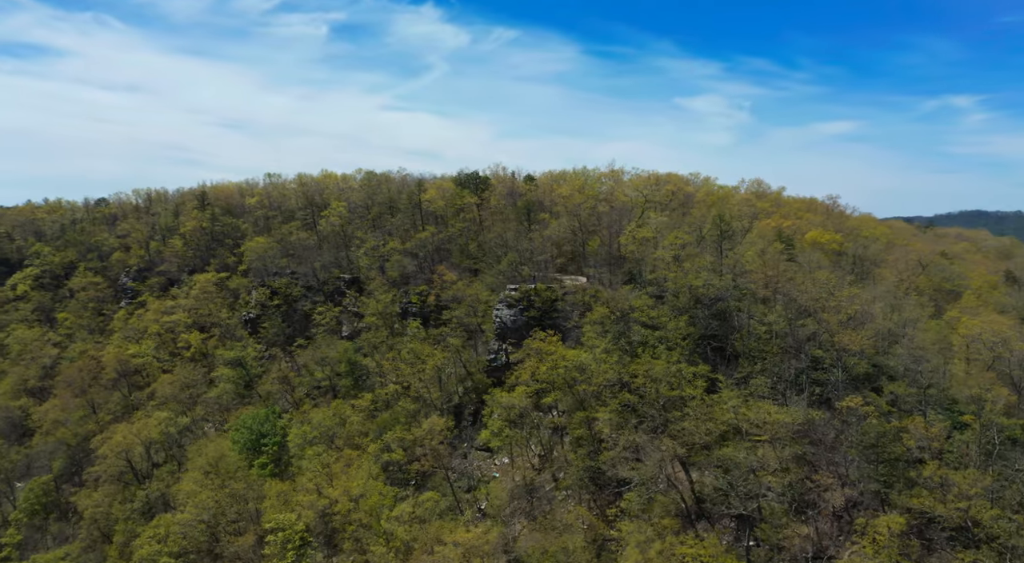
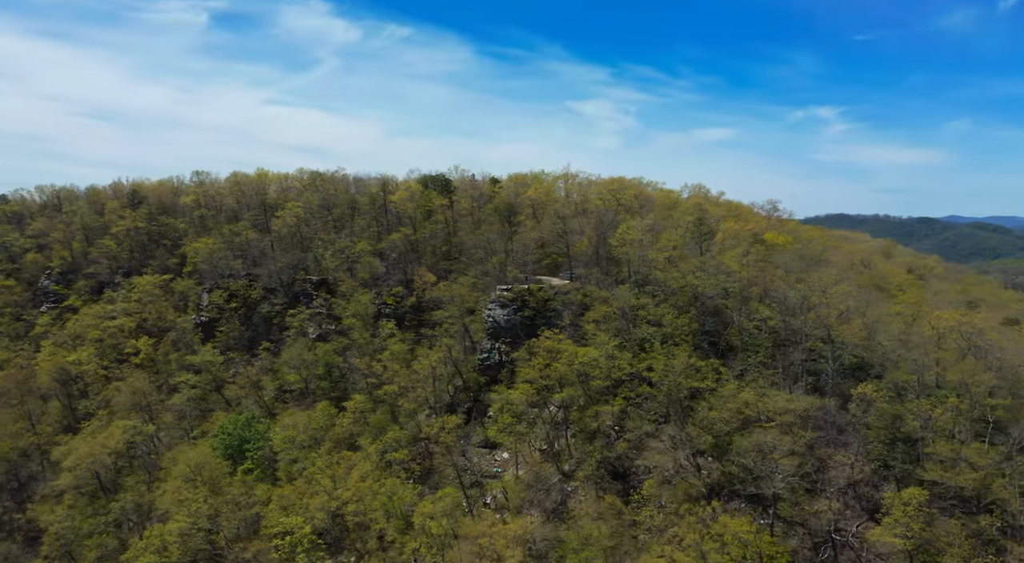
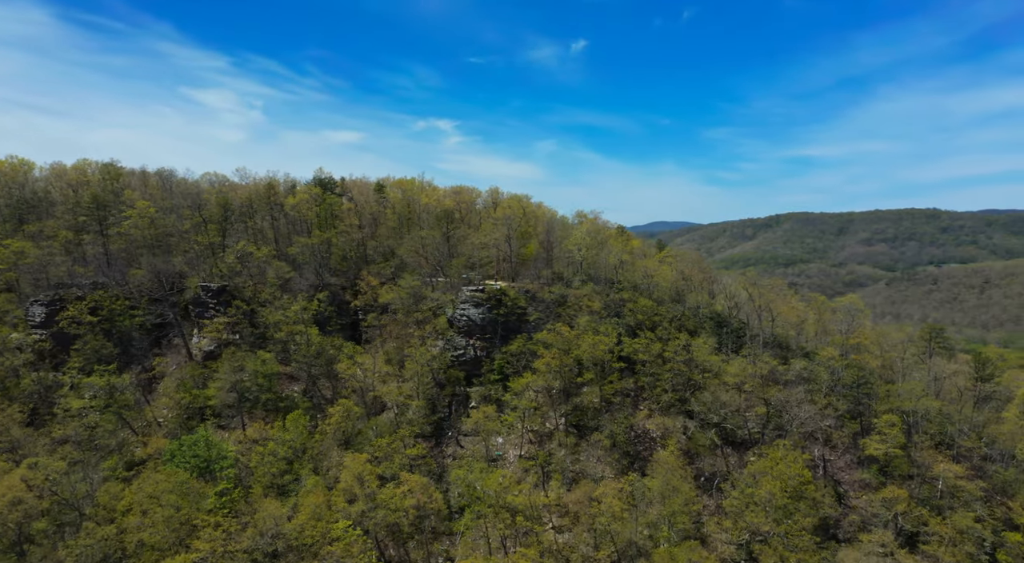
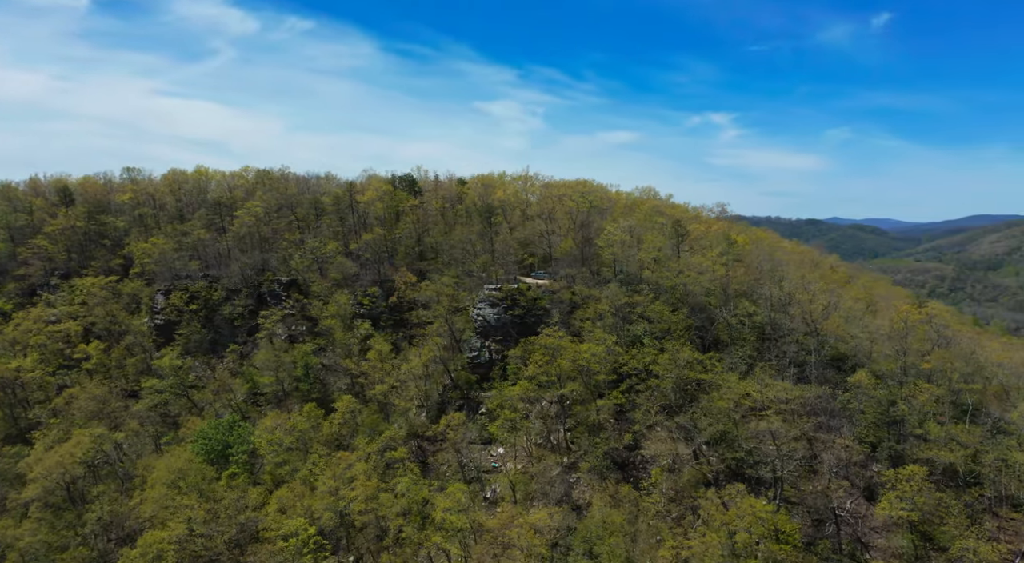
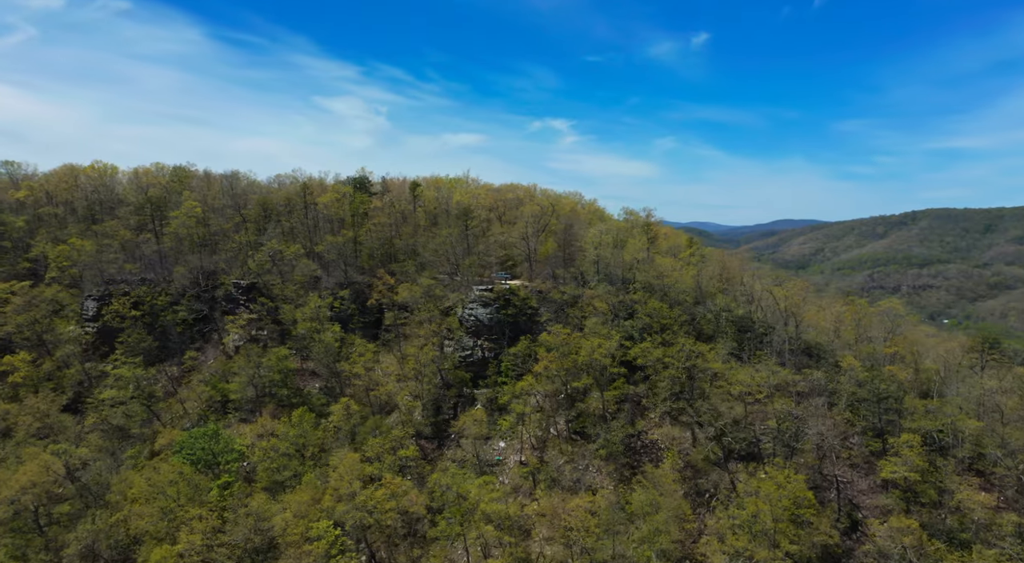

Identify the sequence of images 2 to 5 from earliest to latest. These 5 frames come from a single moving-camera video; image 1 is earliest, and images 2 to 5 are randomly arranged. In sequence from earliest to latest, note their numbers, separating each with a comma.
2, 4, 5, 3
